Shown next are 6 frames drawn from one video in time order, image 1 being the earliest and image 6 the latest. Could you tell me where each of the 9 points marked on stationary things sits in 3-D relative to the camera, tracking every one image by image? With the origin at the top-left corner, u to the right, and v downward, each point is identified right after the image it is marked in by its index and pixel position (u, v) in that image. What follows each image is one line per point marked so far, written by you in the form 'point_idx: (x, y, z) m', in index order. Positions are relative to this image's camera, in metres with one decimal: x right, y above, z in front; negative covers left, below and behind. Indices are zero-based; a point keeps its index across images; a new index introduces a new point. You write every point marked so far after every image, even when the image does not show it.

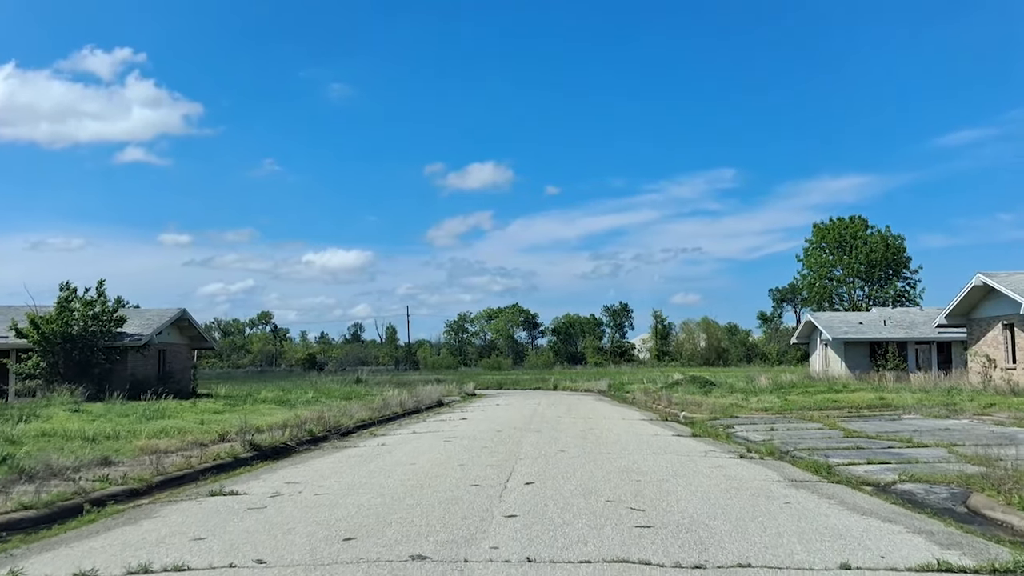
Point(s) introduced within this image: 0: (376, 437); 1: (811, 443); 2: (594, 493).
0: (-3.2, -3.6, +18.4) m
1: (+6.2, -3.2, +16.3) m
2: (+0.9, -2.4, +9.0) m
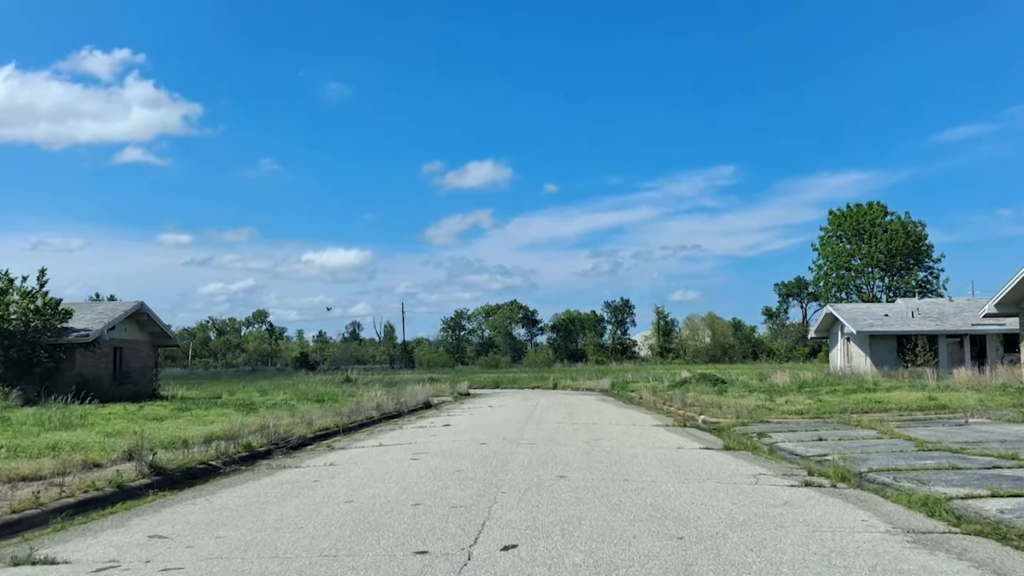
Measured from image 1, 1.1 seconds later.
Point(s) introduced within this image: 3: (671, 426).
0: (-3.5, -3.1, +14.8) m
1: (+6.0, -2.8, +12.6) m
2: (+0.7, -2.0, +5.4) m
3: (+4.0, -3.5, +19.3) m
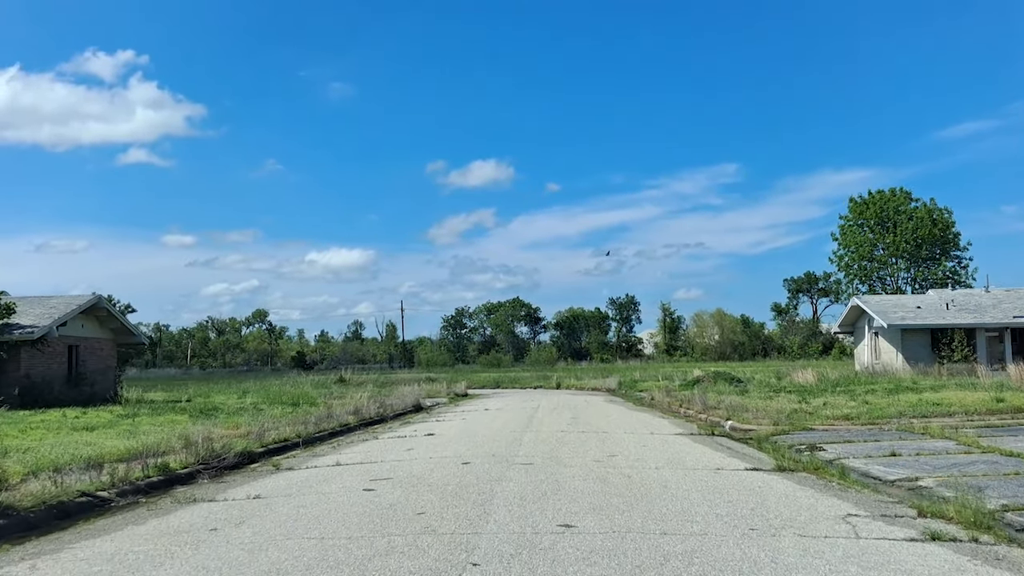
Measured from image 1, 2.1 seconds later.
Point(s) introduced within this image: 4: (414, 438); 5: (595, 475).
0: (-3.6, -2.8, +11.5) m
1: (+5.9, -2.4, +9.3) m
2: (+0.5, -1.6, +2.1) m
3: (+3.9, -3.1, +16.0) m
4: (-2.2, -3.3, +16.9) m
5: (+1.1, -2.4, +10.0) m
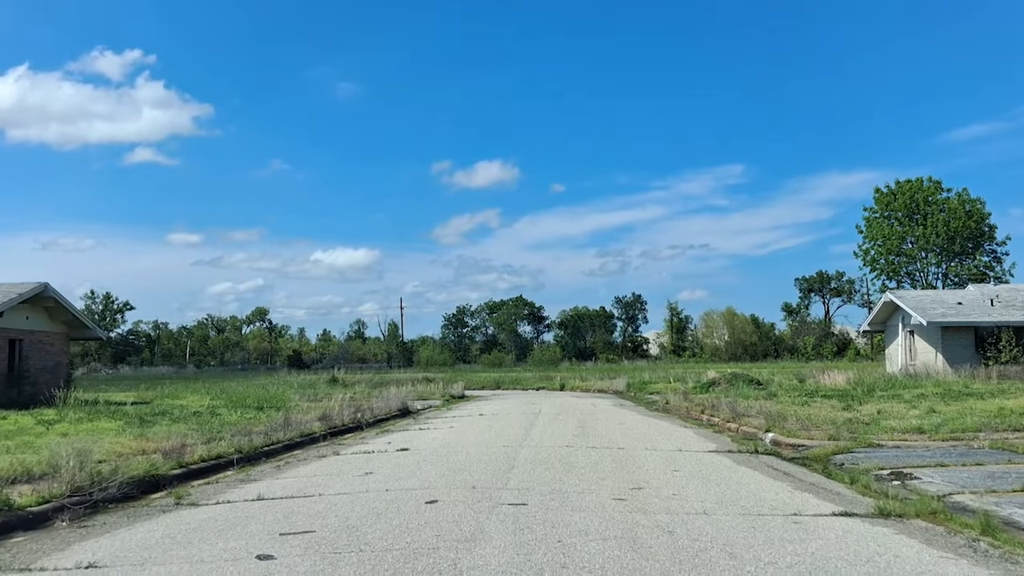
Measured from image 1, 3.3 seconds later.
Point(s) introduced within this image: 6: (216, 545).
0: (-3.7, -2.4, +8.1) m
1: (+5.7, -2.0, +5.9) m
2: (+0.3, -1.2, -1.4) m
3: (+3.7, -2.8, +12.6) m
4: (-2.3, -2.9, +13.5) m
5: (+0.9, -2.0, +6.5) m
6: (-2.5, -2.2, +6.6) m
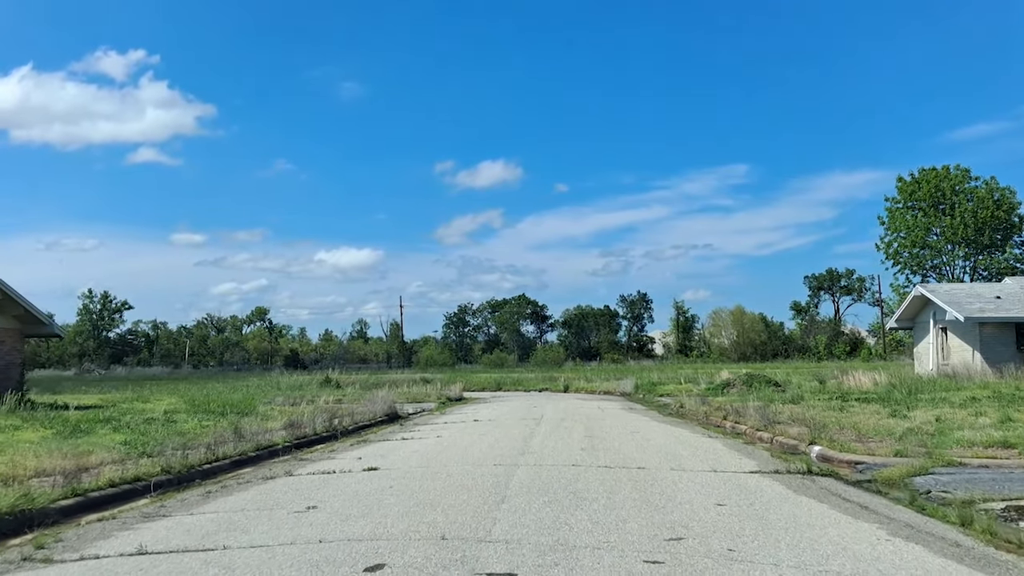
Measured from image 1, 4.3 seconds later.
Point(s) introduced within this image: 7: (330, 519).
0: (-3.9, -2.1, +5.5) m
1: (+5.6, -1.8, +3.1) m
2: (+0.2, -0.9, -4.1) m
3: (+3.6, -2.5, +9.9) m
4: (-2.4, -2.6, +10.8) m
5: (+0.8, -1.8, +3.8) m
6: (-2.7, -1.9, +4.0) m
7: (-1.7, -2.2, +7.5) m
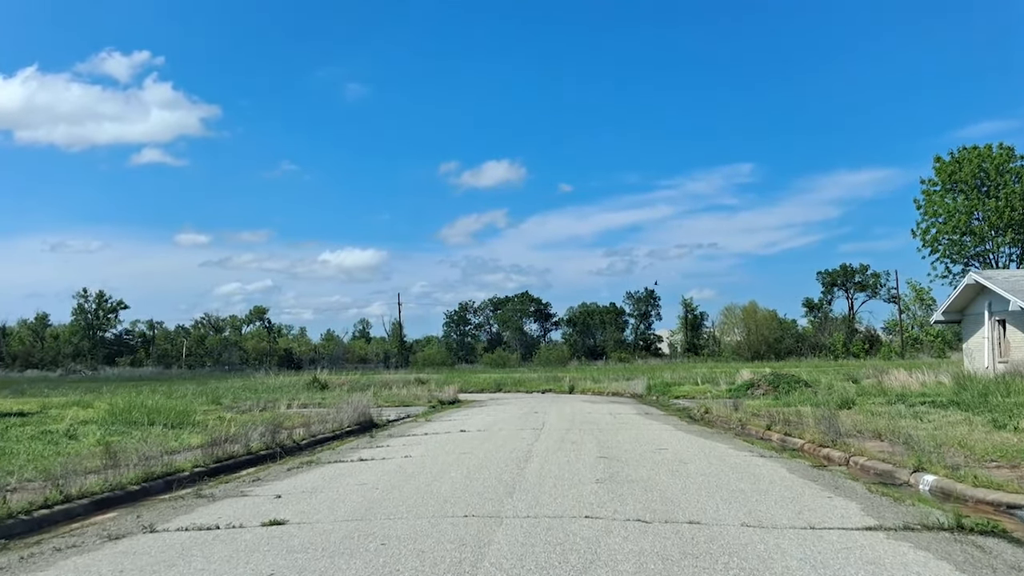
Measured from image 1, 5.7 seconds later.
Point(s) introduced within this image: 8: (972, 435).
0: (-4.1, -1.7, +1.4) m
1: (+5.3, -1.3, -0.9) m
2: (-0.1, -0.5, -8.1) m
3: (+3.4, -2.0, +5.8) m
4: (-2.6, -2.2, +6.8) m
5: (+0.5, -1.3, -0.2) m
6: (-2.9, -1.5, -0.1) m
7: (-2.0, -1.8, +3.5) m
8: (+7.6, -2.4, +13.0) m
